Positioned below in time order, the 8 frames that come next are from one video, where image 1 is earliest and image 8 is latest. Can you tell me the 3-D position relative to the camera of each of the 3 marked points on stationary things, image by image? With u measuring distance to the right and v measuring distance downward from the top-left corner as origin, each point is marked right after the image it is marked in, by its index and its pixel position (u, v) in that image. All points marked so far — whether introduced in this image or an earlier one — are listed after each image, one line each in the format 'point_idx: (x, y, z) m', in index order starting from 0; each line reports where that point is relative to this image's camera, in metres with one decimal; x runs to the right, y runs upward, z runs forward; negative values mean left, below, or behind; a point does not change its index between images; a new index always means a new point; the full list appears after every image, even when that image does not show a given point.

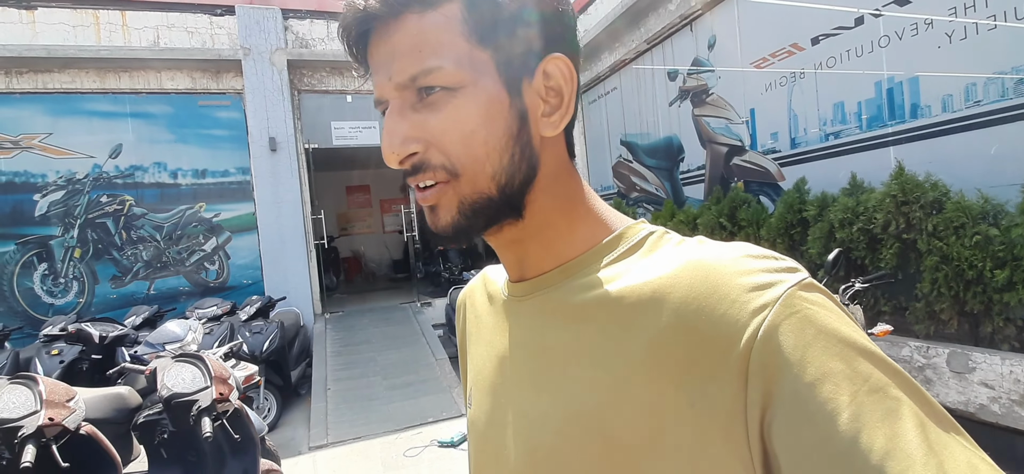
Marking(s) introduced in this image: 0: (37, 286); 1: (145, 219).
0: (-5.3, -0.5, +6.4) m
1: (-4.3, +0.2, +6.7) m
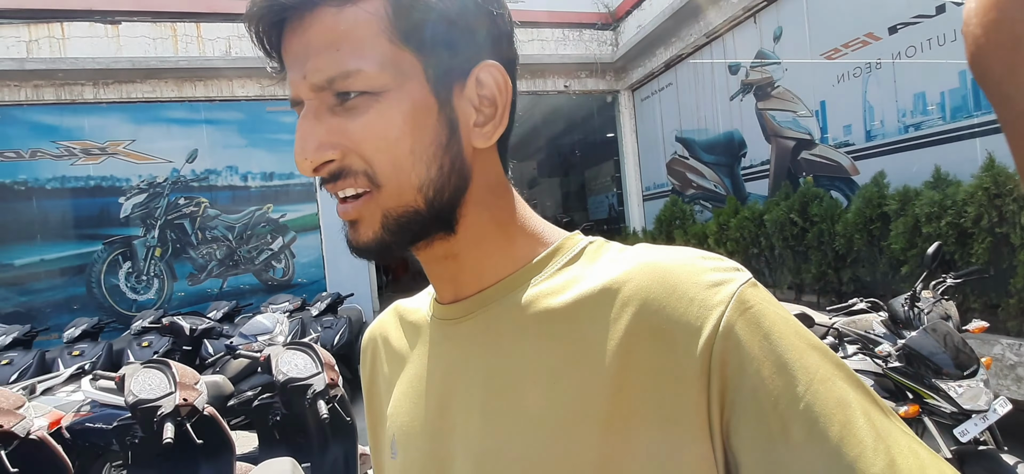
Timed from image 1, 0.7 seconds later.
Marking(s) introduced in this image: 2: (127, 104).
0: (-4.6, -0.5, +6.8) m
1: (-3.6, +0.2, +7.1) m
2: (-4.5, +1.5, +6.7) m
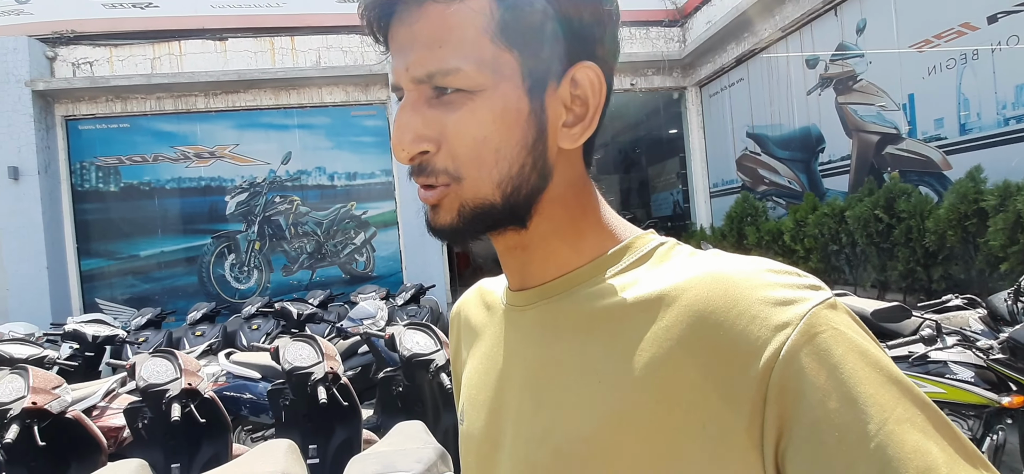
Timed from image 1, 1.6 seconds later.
0: (-3.8, -0.5, +7.6) m
1: (-2.8, +0.3, +7.7) m
2: (-3.6, +1.6, +7.5) m
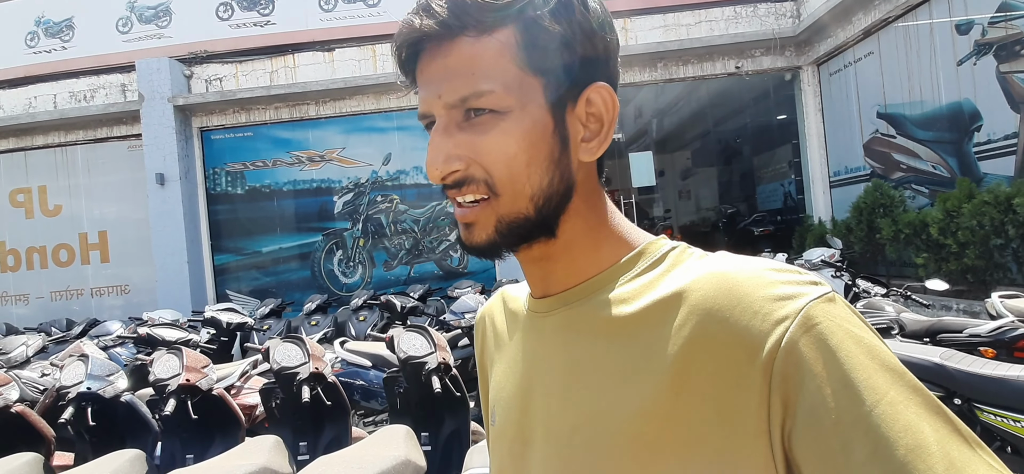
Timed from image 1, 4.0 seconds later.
0: (-2.4, -0.4, +8.0) m
1: (-1.4, +0.3, +8.0) m
2: (-2.3, +1.6, +7.9) m
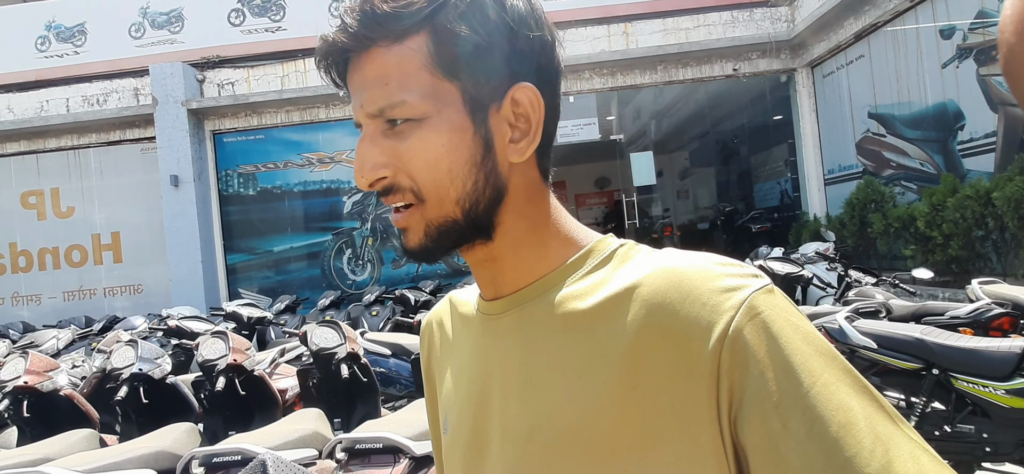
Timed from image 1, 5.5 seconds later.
0: (-2.4, -0.4, +8.3) m
1: (-1.4, +0.3, +8.2) m
2: (-2.3, +1.6, +8.1) m
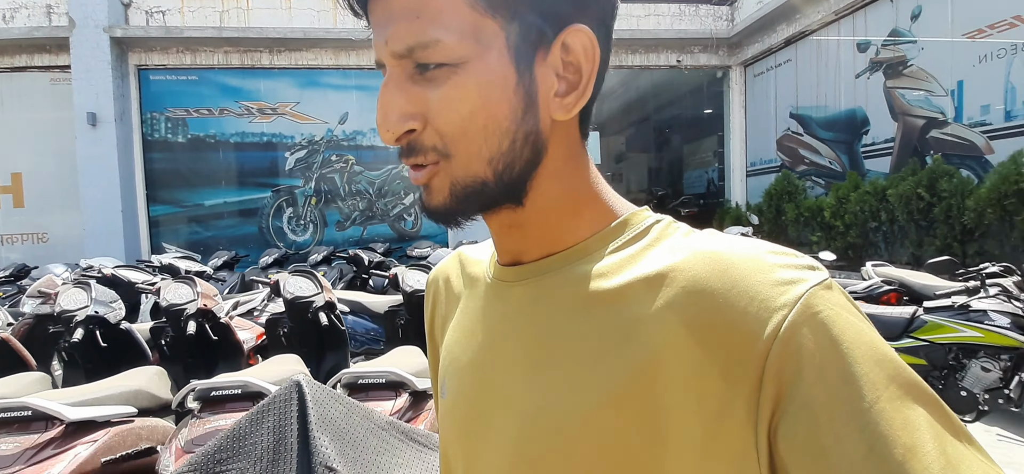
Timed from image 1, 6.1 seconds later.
0: (-3.2, +0.2, +8.1) m
1: (-2.2, +0.9, +8.1) m
2: (-3.0, +2.2, +7.9) m
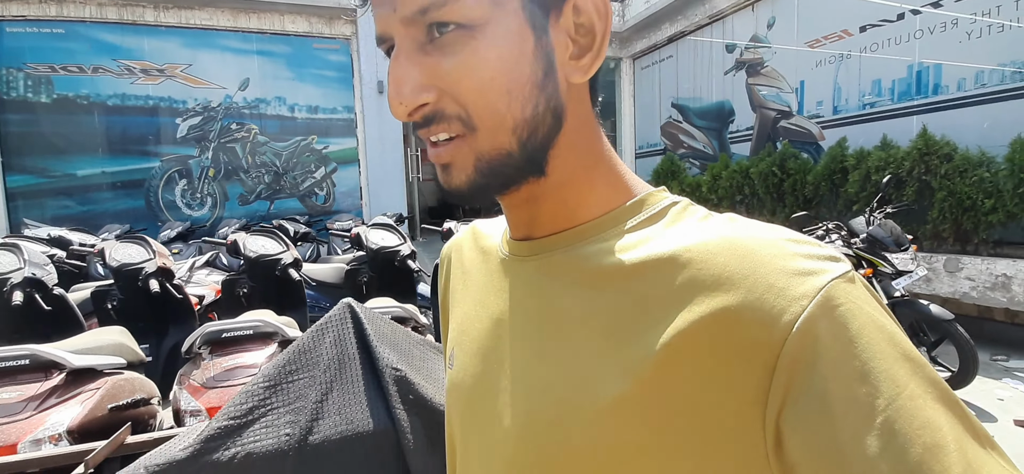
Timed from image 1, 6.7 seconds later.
0: (-4.5, +0.5, +7.6) m
1: (-3.5, +1.2, +7.8) m
2: (-4.3, +2.5, +7.4) m
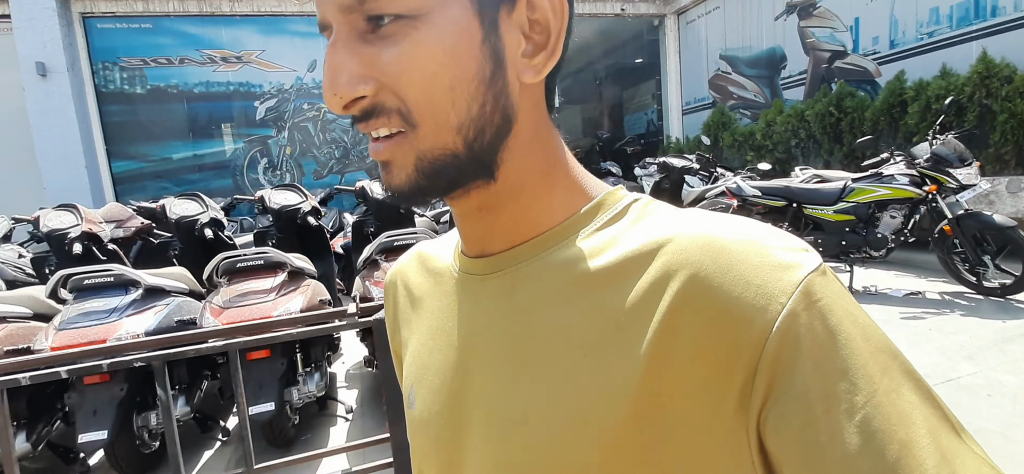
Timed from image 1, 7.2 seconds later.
0: (-3.8, +0.8, +8.2) m
1: (-2.8, +1.6, +8.4) m
2: (-3.6, +2.8, +7.9) m
